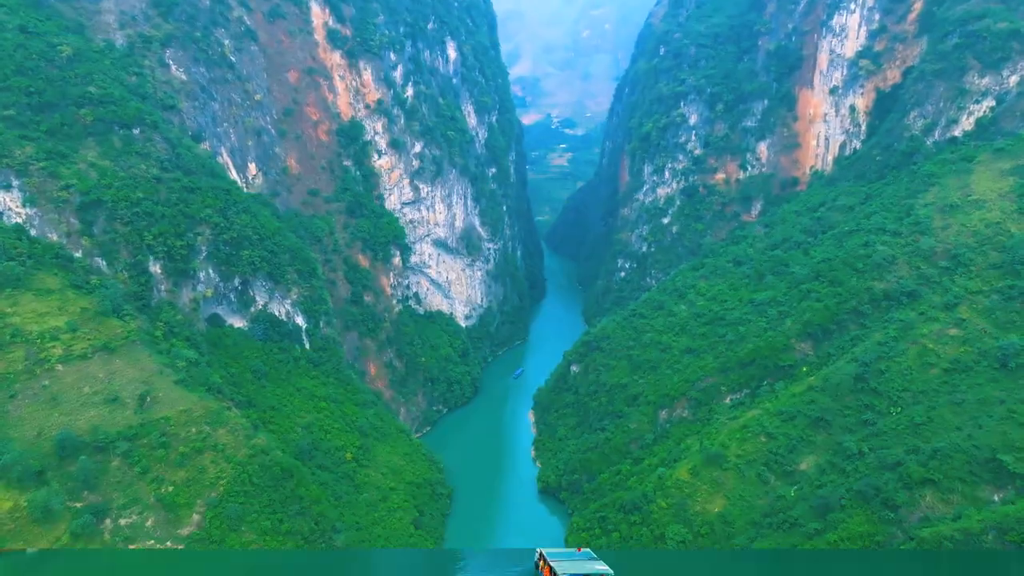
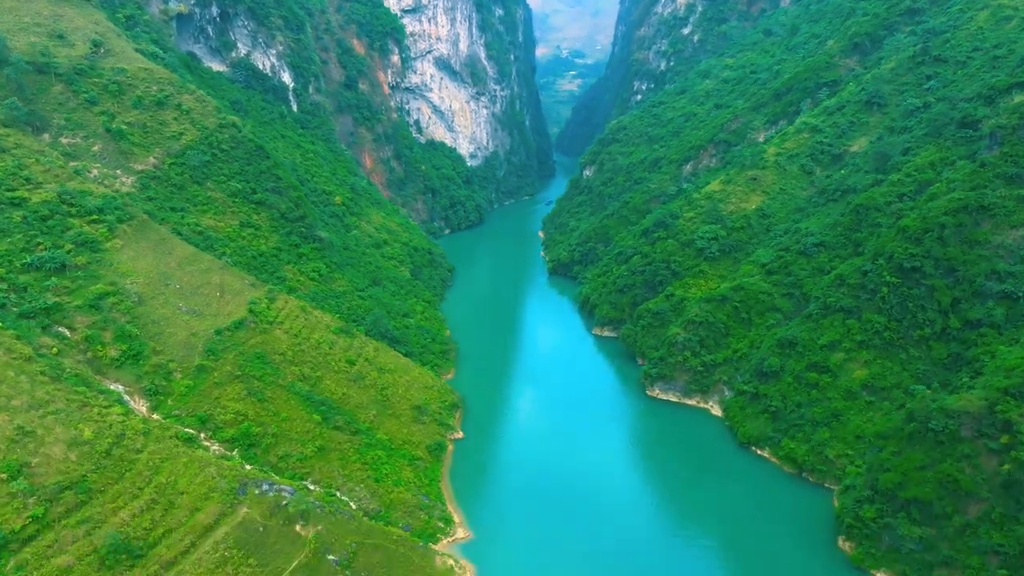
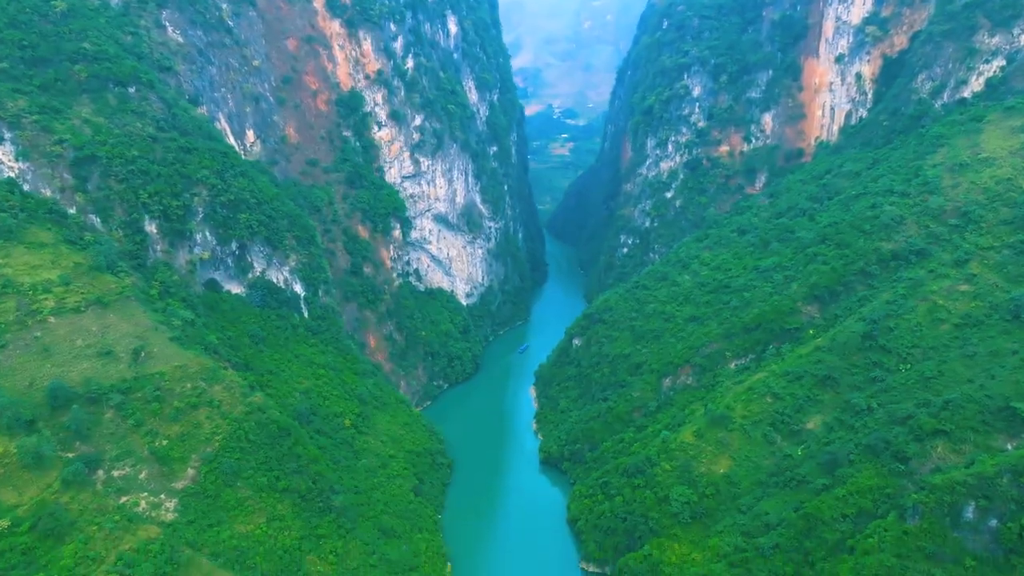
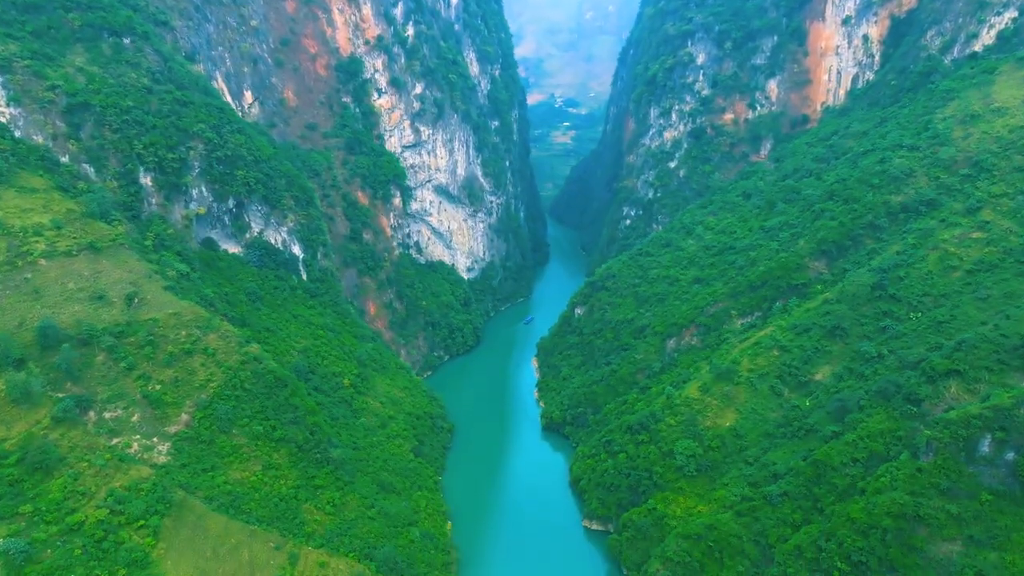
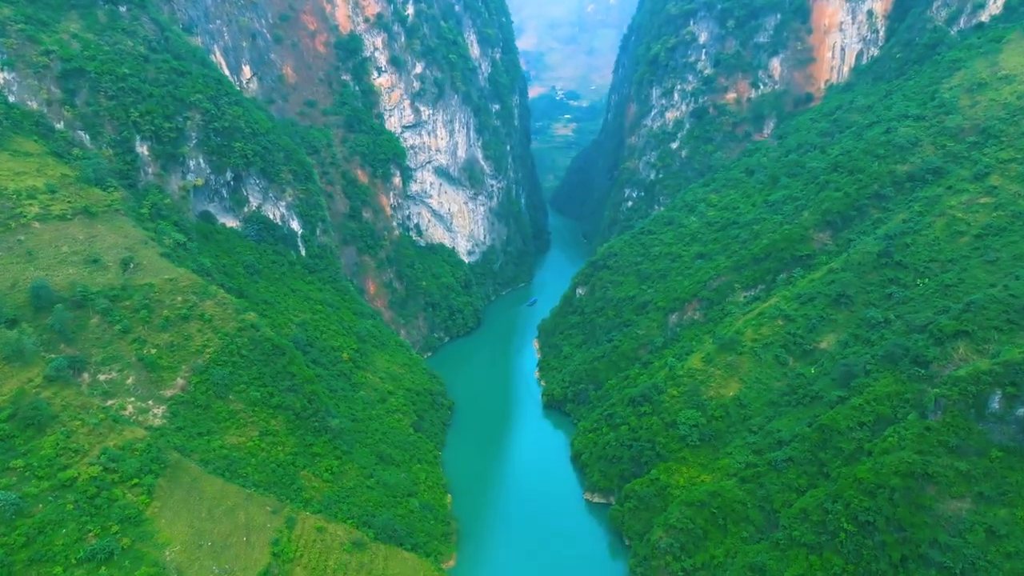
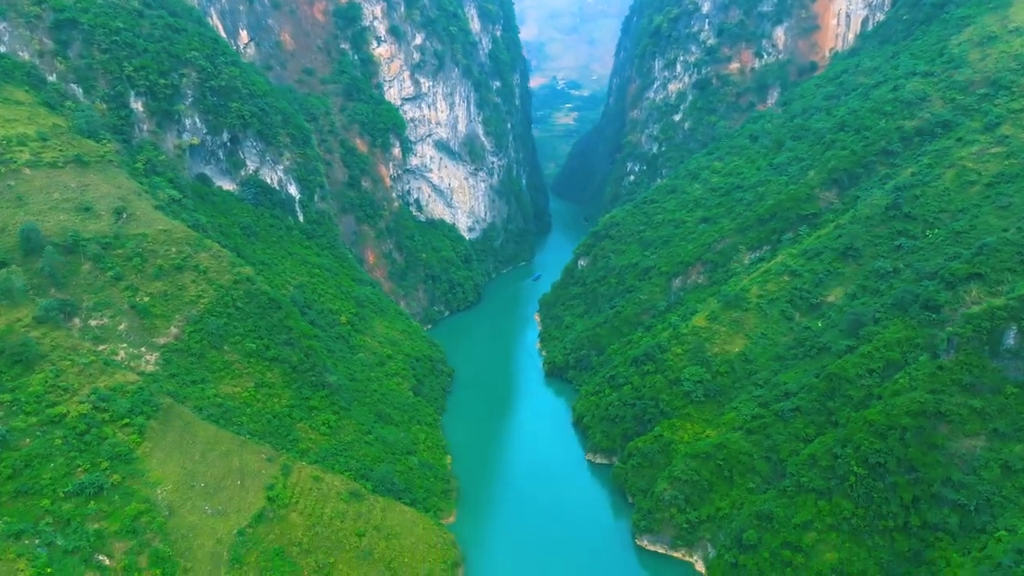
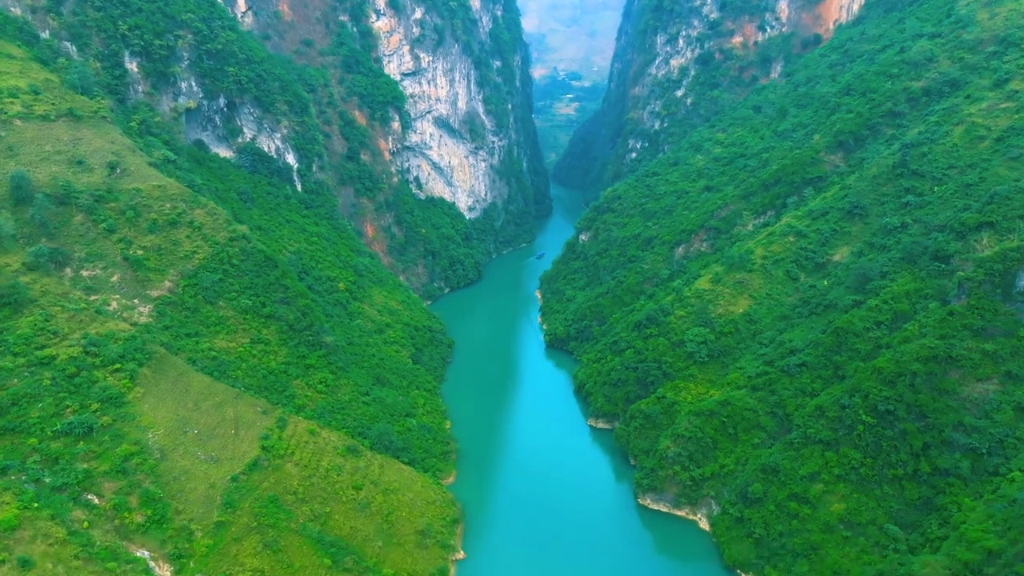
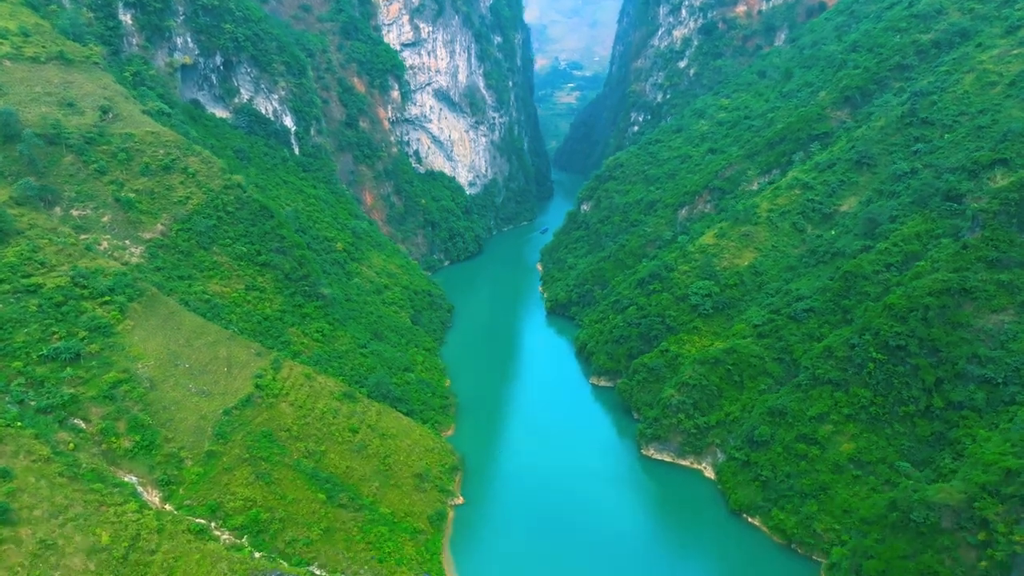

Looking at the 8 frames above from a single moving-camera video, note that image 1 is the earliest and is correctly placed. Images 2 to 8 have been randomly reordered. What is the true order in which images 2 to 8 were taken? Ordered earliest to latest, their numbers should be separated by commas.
3, 4, 5, 6, 7, 8, 2
